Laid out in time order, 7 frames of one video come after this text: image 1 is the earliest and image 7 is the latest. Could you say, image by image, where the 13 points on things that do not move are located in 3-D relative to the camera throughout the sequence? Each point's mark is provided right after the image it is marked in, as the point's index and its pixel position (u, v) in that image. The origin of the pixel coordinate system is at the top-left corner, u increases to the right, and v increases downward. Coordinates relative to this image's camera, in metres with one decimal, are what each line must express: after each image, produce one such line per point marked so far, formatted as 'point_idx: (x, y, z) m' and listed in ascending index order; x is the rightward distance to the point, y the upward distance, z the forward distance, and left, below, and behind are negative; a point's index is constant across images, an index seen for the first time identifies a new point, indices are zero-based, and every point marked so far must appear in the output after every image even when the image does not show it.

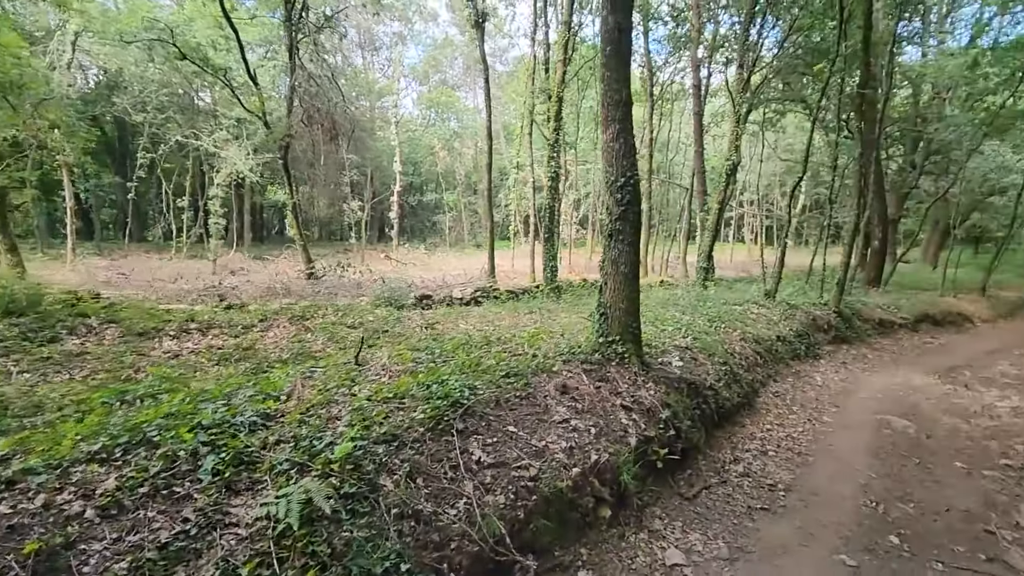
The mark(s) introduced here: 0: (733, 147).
0: (+8.1, +5.2, +19.2) m
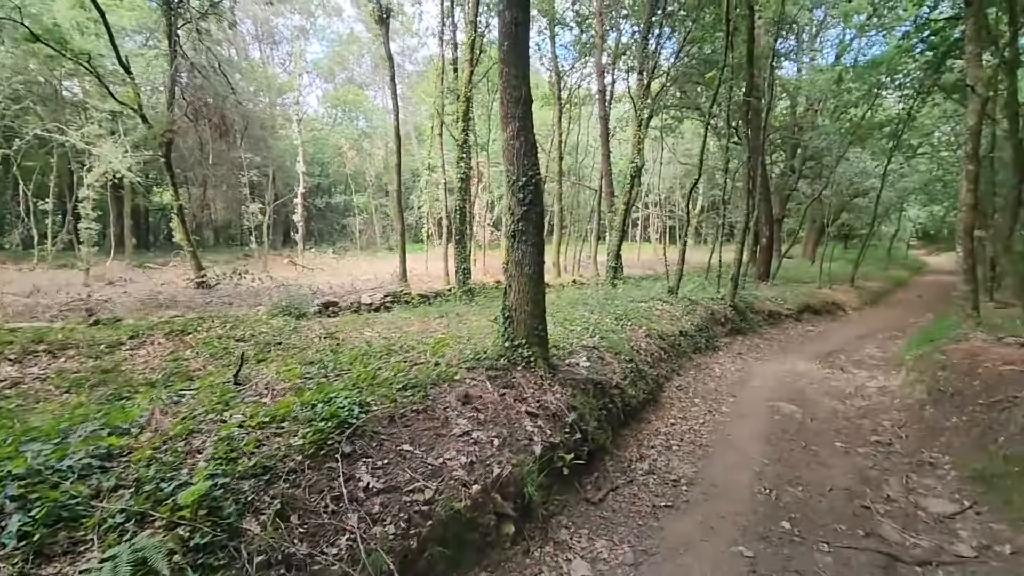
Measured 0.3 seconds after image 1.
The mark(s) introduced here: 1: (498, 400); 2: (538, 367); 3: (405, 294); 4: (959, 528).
0: (+4.8, +5.3, +20.0) m
1: (-0.1, -1.1, +5.0) m
2: (+0.3, -0.9, +5.9) m
3: (-3.5, -0.2, +17.0) m
4: (+4.3, -2.3, +5.1) m
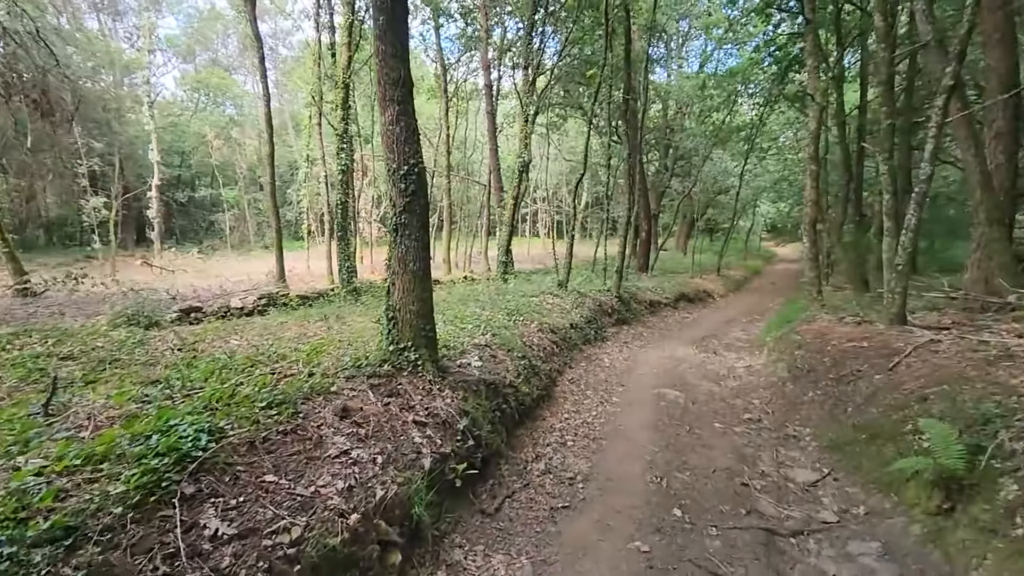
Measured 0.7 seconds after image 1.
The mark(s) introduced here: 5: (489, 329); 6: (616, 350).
0: (+0.4, +5.5, +20.1) m
1: (-1.1, -1.1, +4.6) m
2: (-0.9, -0.9, +5.5) m
3: (-6.9, -0.2, +15.6) m
4: (+3.3, -2.2, +5.5) m
5: (-0.4, -0.7, +8.4) m
6: (+2.5, -1.5, +12.7) m
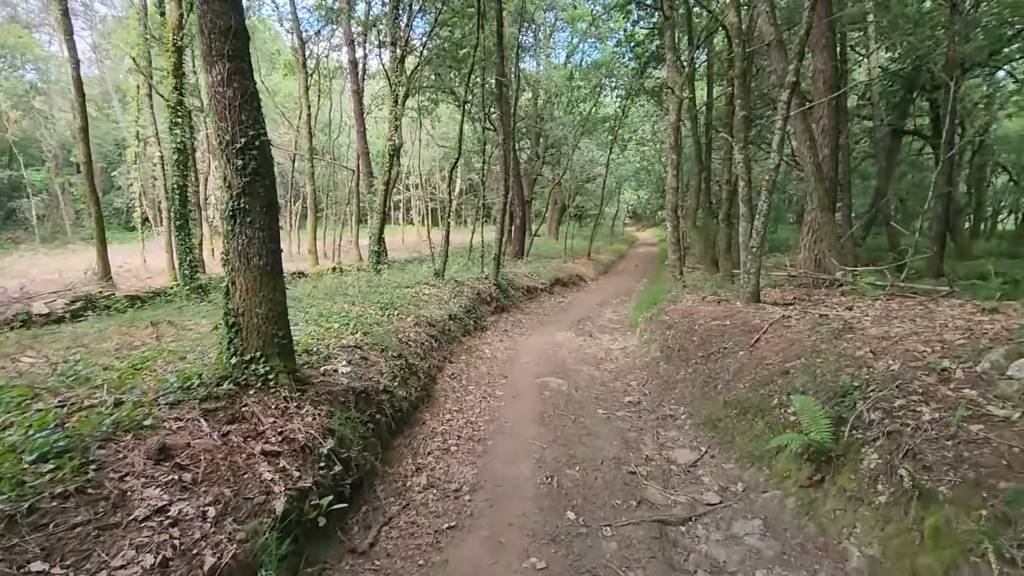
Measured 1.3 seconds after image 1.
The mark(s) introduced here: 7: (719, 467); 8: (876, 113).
0: (-4.3, +5.9, +19.0) m
1: (-2.1, -1.1, +3.7) m
2: (-2.1, -0.9, +4.6) m
3: (-10.2, -0.2, +13.0) m
4: (+2.1, -2.0, +5.6) m
5: (-2.2, -0.6, +7.6) m
6: (-0.4, -1.2, +12.4) m
7: (+2.3, -2.0, +5.7) m
8: (+11.9, +5.8, +17.3) m
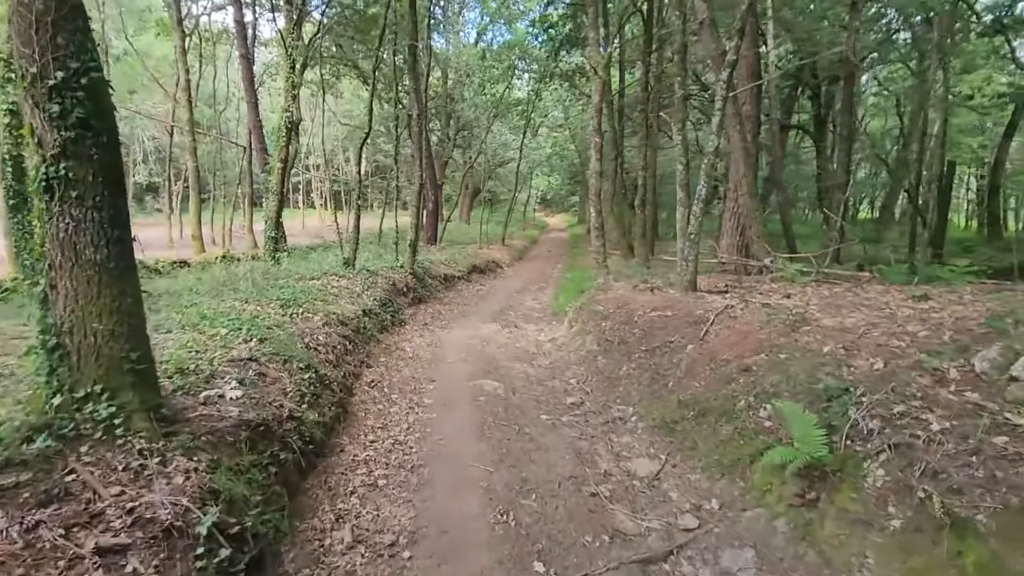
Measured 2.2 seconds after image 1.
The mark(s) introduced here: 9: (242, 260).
0: (-7.2, +6.2, +16.9) m
1: (-2.2, -1.1, +2.4) m
2: (-2.4, -0.9, +3.3) m
3: (-11.9, -0.1, +10.2) m
4: (+1.5, -1.9, +5.0) m
5: (-3.0, -0.5, +6.2) m
6: (-2.0, -1.0, +11.2) m
7: (+1.7, -1.9, +5.1) m
8: (+9.1, +6.3, +17.9) m
9: (-9.8, +1.0, +19.1) m
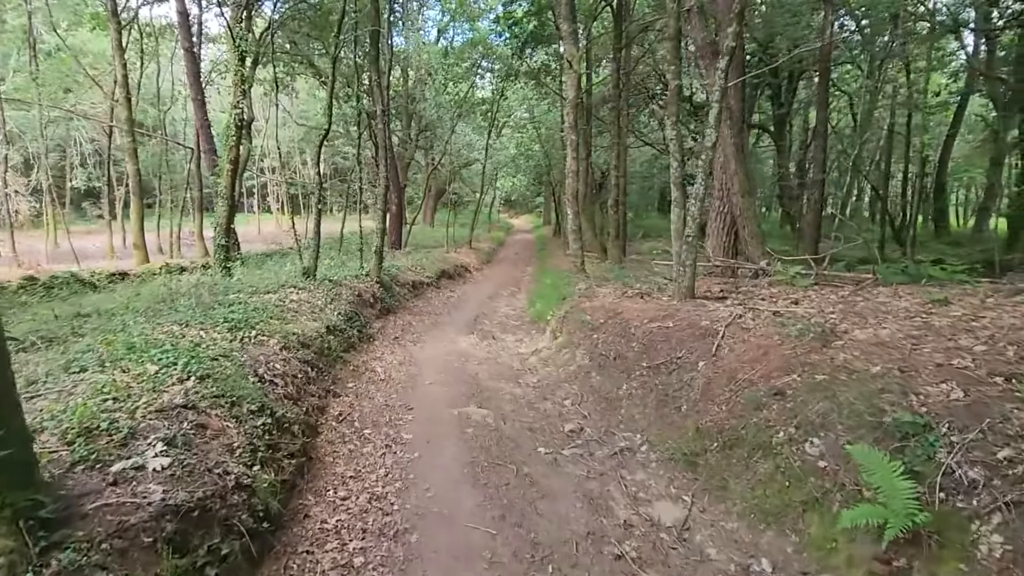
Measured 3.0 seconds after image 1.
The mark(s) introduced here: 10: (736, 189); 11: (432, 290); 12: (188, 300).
0: (-8.1, +5.8, +15.5) m
1: (-2.0, -1.4, +1.3) m
2: (-2.2, -1.1, +2.2) m
3: (-12.2, -0.6, +8.5) m
4: (+1.6, -2.1, +4.2) m
5: (-3.1, -0.8, +5.1) m
6: (-2.4, -1.2, +10.2) m
7: (+1.7, -2.0, +4.4) m
8: (+8.1, +6.3, +17.7) m
9: (-10.8, +0.6, +17.5) m
10: (+4.2, +1.9, +10.0) m
11: (-2.8, -0.1, +18.8) m
12: (-5.7, -0.2, +9.1) m
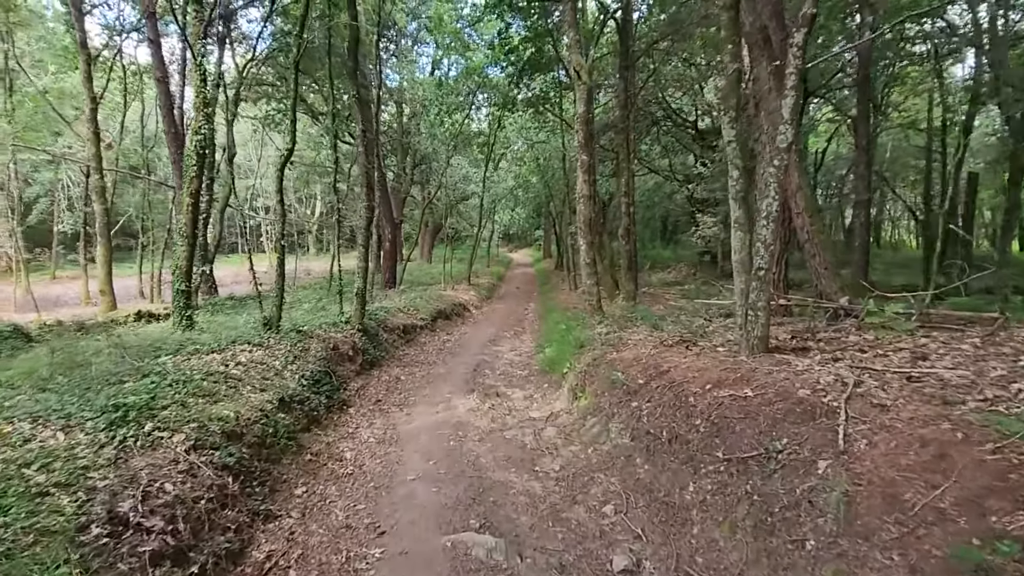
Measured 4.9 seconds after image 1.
0: (-8.1, +4.5, +13.7) m
1: (-1.8, -1.6, -0.9) m
2: (-2.1, -1.4, 0.0) m
3: (-12.0, -1.6, +6.3) m
4: (+1.7, -2.4, +2.0) m
5: (-2.9, -1.3, +2.9) m
6: (-2.3, -2.1, +8.0) m
7: (+1.9, -2.4, +2.1) m
8: (+8.1, +5.2, +15.9) m
9: (-10.7, -0.9, +15.4) m
10: (+4.3, +1.2, +8.0) m
11: (-2.7, -1.5, +16.6) m
12: (-5.5, -1.1, +6.9) m
